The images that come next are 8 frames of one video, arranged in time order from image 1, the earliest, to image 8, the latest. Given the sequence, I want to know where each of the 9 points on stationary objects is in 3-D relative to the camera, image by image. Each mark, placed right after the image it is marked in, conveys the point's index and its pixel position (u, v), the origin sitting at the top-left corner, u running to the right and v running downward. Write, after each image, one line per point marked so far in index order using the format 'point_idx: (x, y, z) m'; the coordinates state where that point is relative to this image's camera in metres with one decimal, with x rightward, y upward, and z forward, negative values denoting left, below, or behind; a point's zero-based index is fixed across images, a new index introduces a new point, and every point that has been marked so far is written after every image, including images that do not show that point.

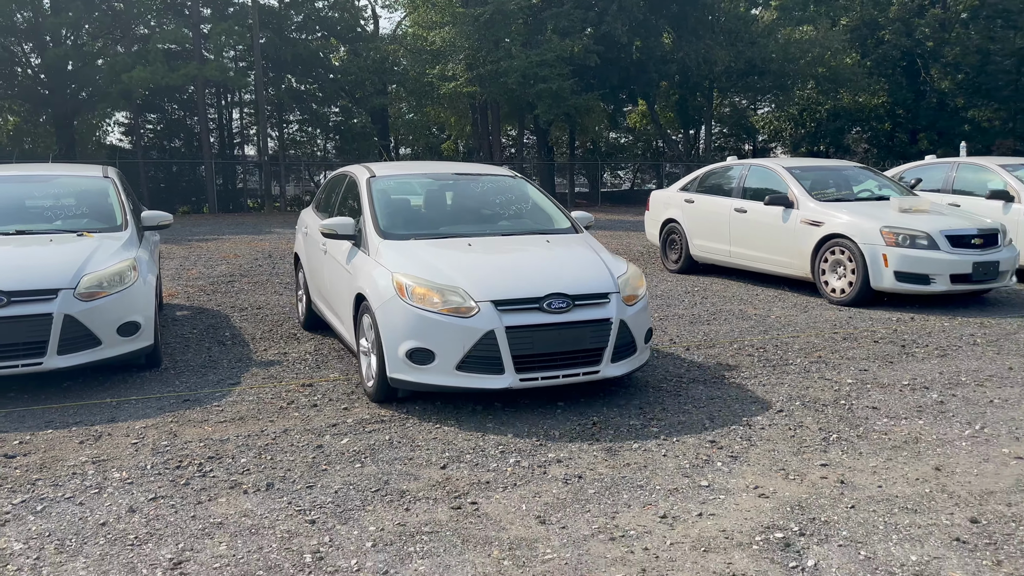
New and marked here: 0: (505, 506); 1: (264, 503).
0: (0.0, -1.0, +3.8) m
1: (-1.2, -1.0, +4.0) m
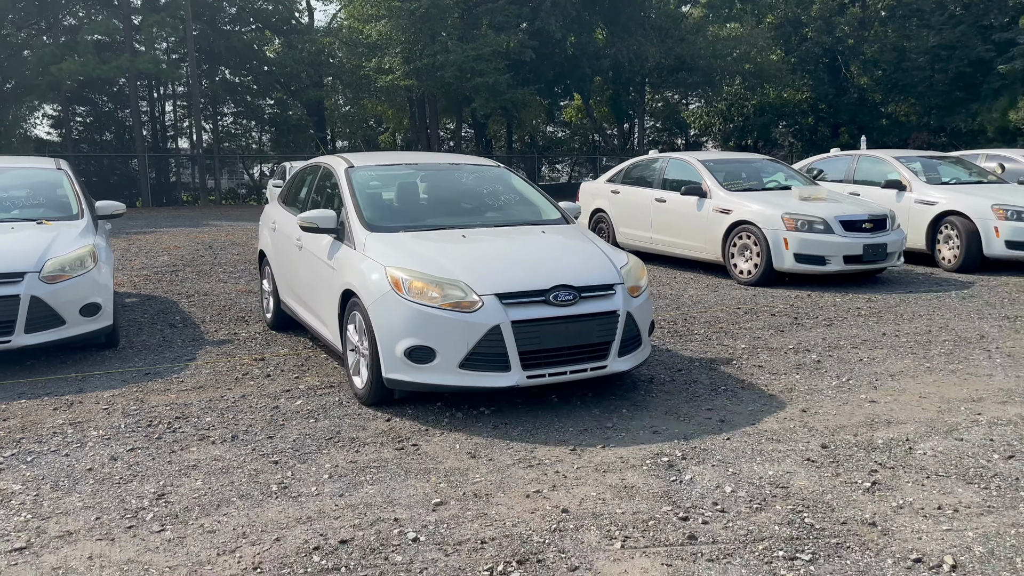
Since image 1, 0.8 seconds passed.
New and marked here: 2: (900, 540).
0: (-0.4, -0.9, +4.5) m
1: (-1.5, -0.9, +4.6) m
2: (+1.5, -1.0, +3.3) m
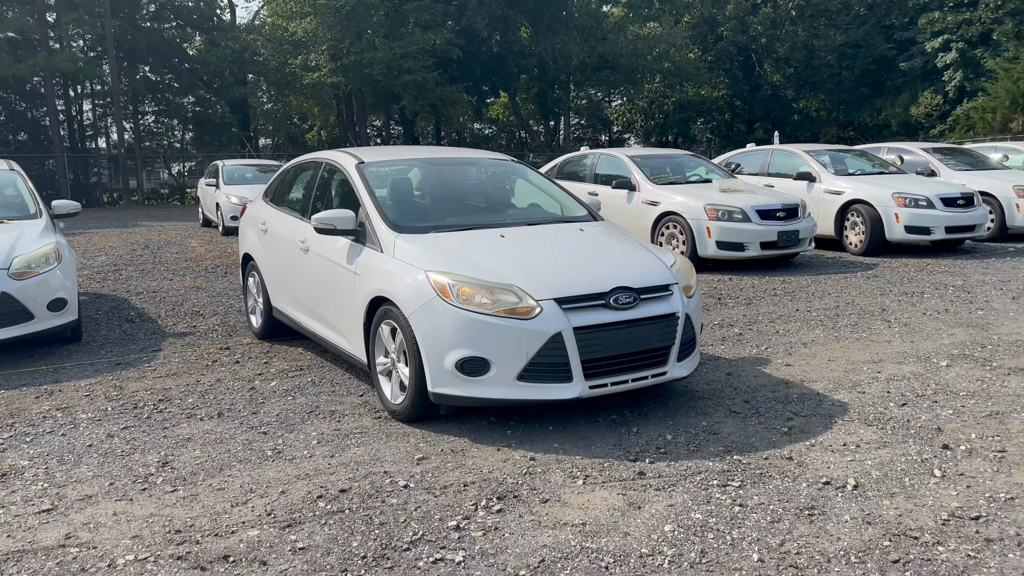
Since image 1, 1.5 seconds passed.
0: (-0.6, -0.8, +5.0) m
1: (-1.7, -0.8, +5.0) m
2: (+1.4, -0.9, +4.0) m
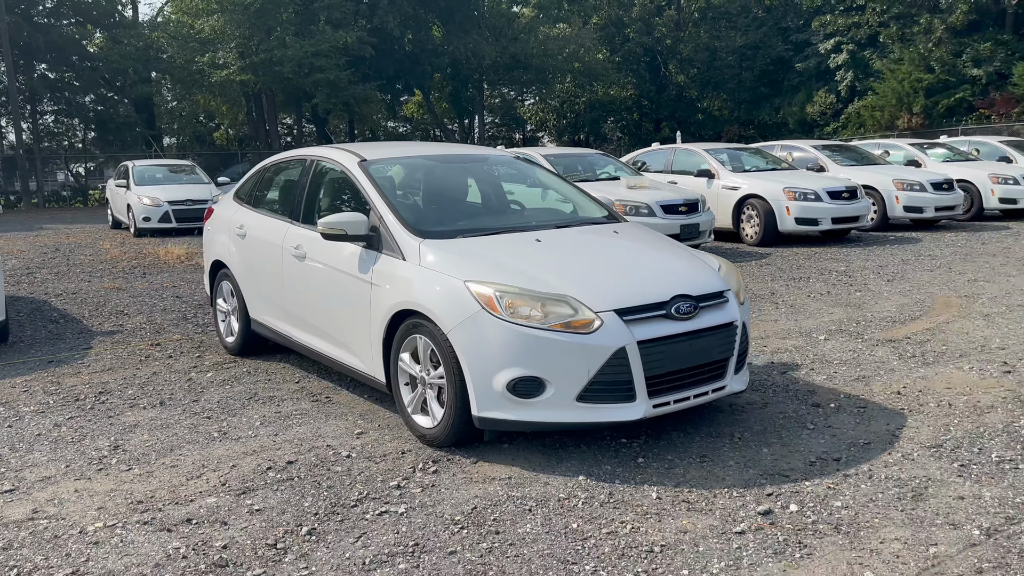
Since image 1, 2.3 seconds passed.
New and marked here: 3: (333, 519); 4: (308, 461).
0: (-1.0, -0.7, +5.4) m
1: (-2.2, -0.8, +5.3) m
2: (+1.1, -0.8, +4.6) m
3: (-0.8, -1.0, +3.6) m
4: (-1.0, -0.9, +4.3) m
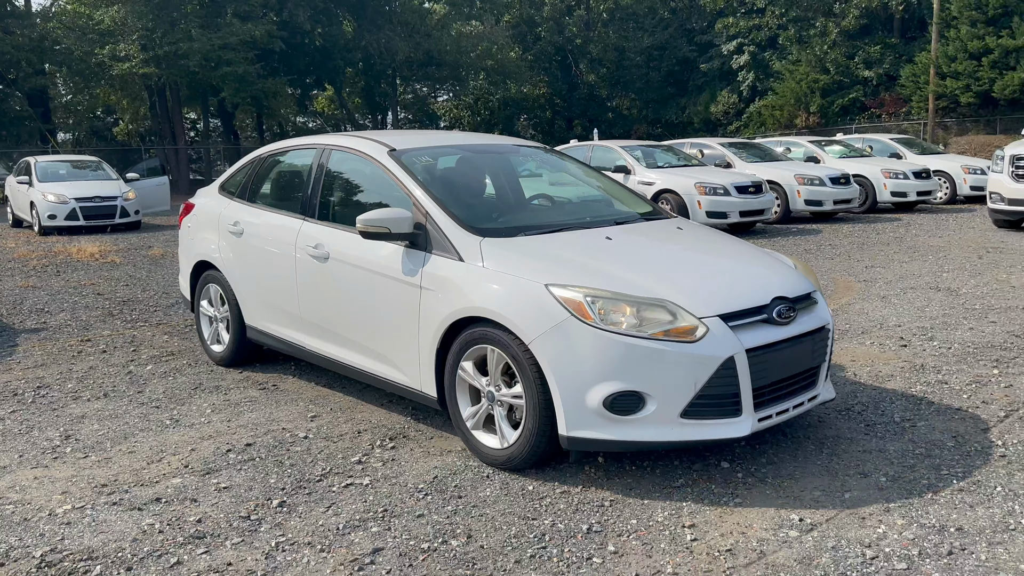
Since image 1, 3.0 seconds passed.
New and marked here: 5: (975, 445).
0: (-1.4, -0.6, +5.6) m
1: (-2.5, -0.7, +5.3) m
2: (+0.8, -0.7, +5.0) m
3: (-0.9, -0.9, +3.8) m
4: (-1.3, -0.8, +4.5) m
5: (+2.3, -0.8, +4.1) m
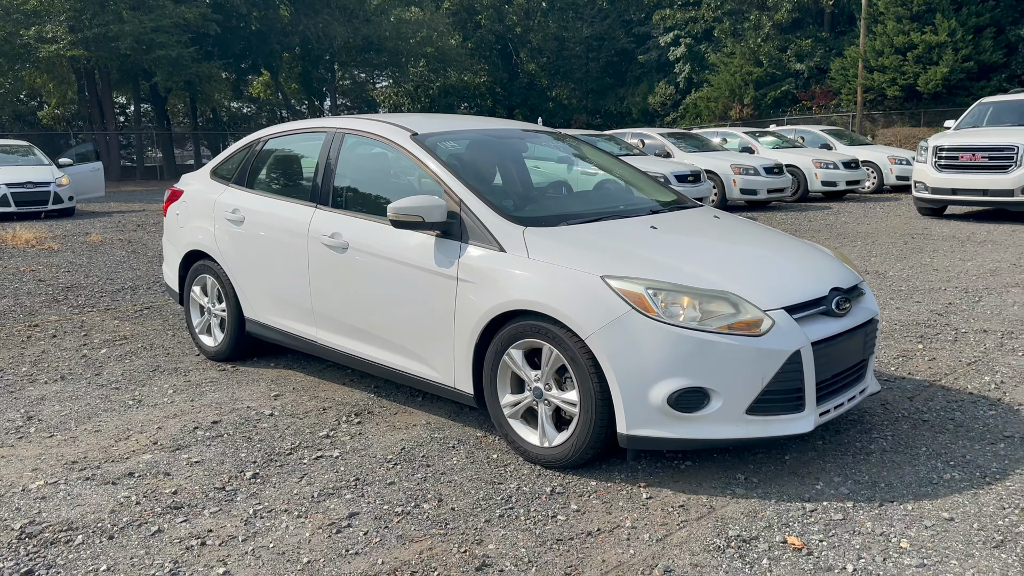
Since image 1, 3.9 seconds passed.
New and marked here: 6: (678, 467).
0: (-1.7, -0.5, +5.7) m
1: (-2.8, -0.6, +5.3) m
2: (+0.5, -0.5, +5.2) m
3: (-1.1, -0.8, +3.9) m
4: (-1.5, -0.7, +4.6) m
5: (+2.1, -0.7, +4.5) m
6: (+0.7, -0.8, +3.8) m
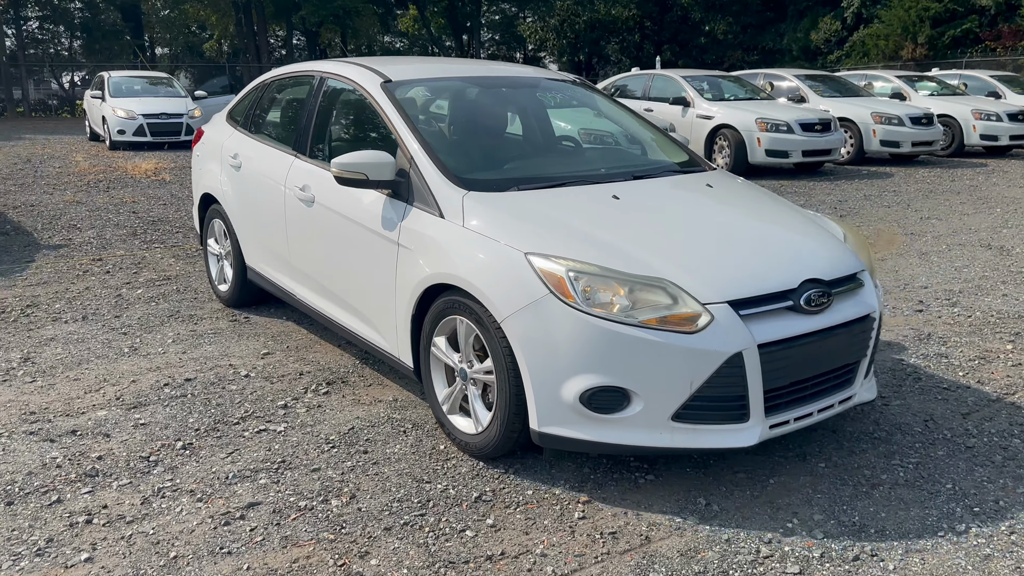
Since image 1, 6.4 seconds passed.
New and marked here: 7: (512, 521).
0: (-1.6, -0.2, +5.5) m
1: (-2.7, -0.2, +5.4) m
2: (+0.5, -0.4, +4.7) m
3: (-1.3, -0.6, +3.7) m
4: (-1.6, -0.5, +4.4) m
5: (+1.9, -0.6, +3.8) m
6: (+0.5, -0.8, +3.3) m
7: (0.0, -0.8, +3.0) m
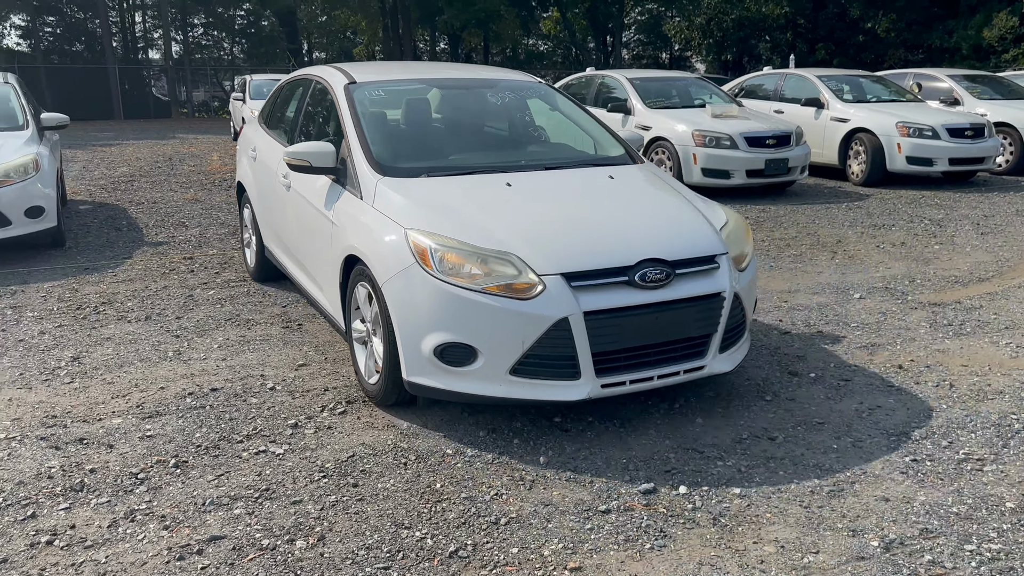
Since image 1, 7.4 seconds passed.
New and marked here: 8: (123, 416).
0: (-1.2, -0.2, +5.4) m
1: (-2.4, -0.2, +5.4) m
2: (+0.7, -0.5, +4.2) m
3: (-1.3, -0.7, +3.6) m
4: (-1.4, -0.5, +4.3) m
5: (+1.9, -0.8, +3.1) m
6: (+0.4, -0.9, +2.8) m
7: (-0.1, -0.9, +2.6) m
8: (-1.8, -0.6, +4.0) m
